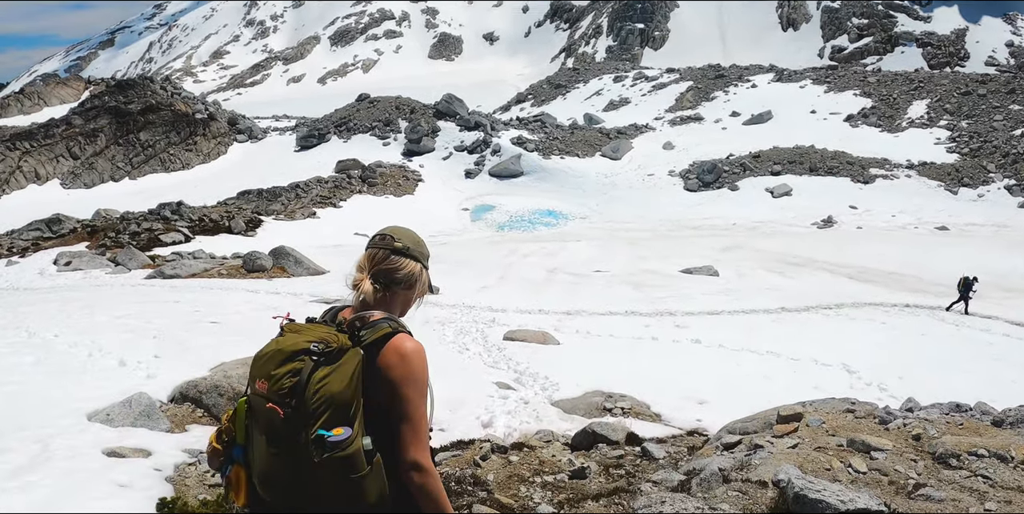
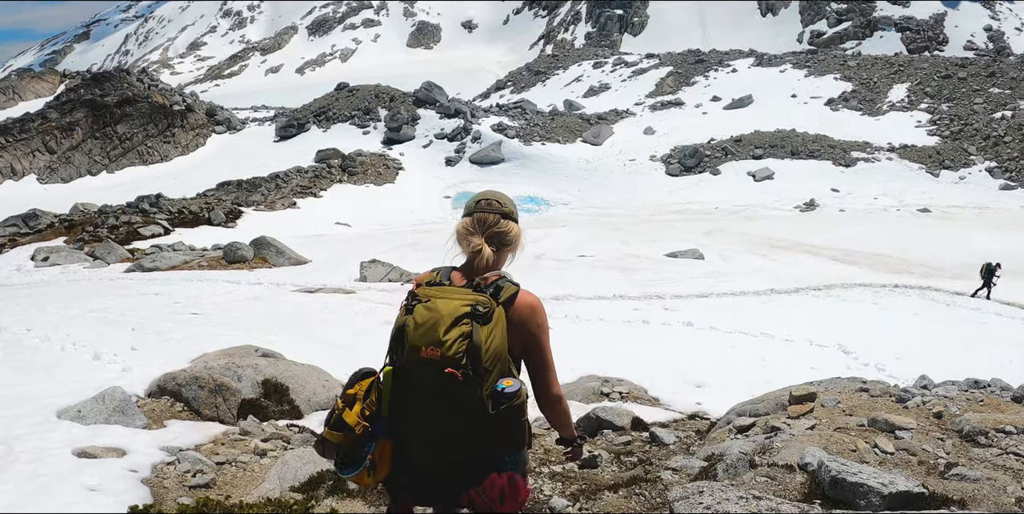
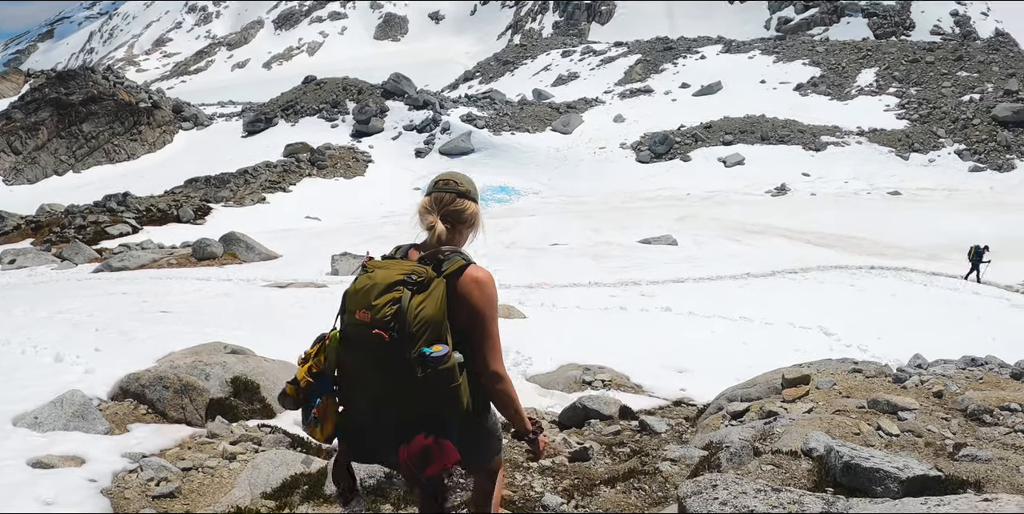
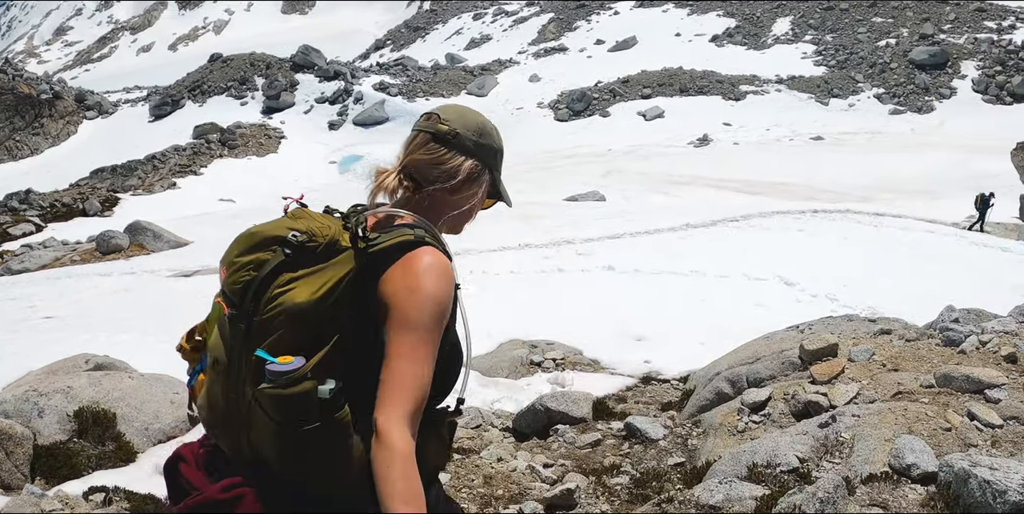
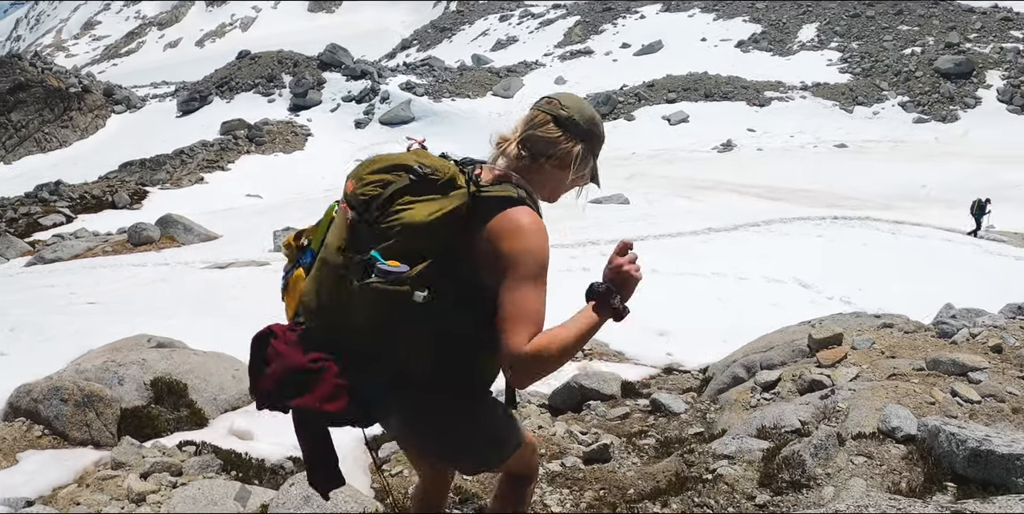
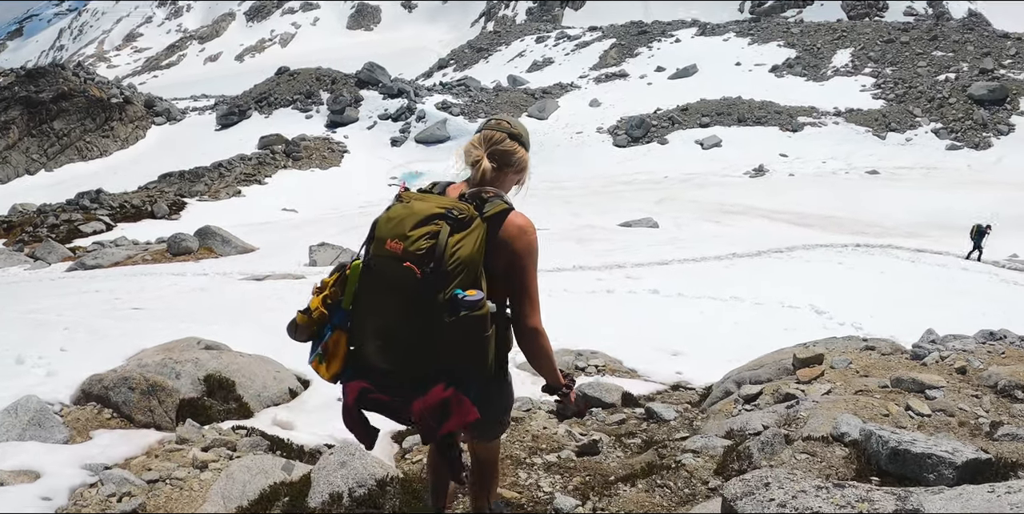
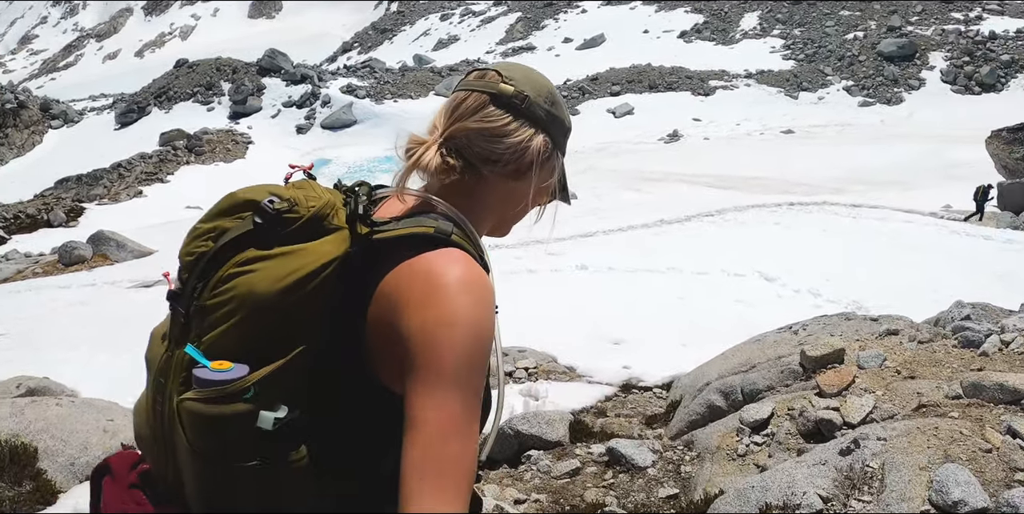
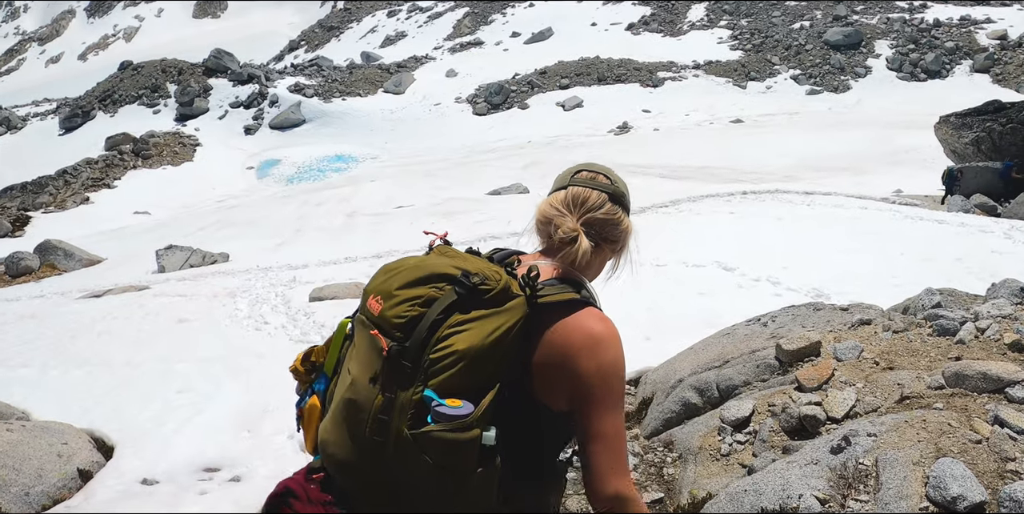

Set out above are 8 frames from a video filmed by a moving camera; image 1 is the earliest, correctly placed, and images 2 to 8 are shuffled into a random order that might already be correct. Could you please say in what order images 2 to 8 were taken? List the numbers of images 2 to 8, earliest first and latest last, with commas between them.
2, 3, 6, 5, 4, 7, 8
